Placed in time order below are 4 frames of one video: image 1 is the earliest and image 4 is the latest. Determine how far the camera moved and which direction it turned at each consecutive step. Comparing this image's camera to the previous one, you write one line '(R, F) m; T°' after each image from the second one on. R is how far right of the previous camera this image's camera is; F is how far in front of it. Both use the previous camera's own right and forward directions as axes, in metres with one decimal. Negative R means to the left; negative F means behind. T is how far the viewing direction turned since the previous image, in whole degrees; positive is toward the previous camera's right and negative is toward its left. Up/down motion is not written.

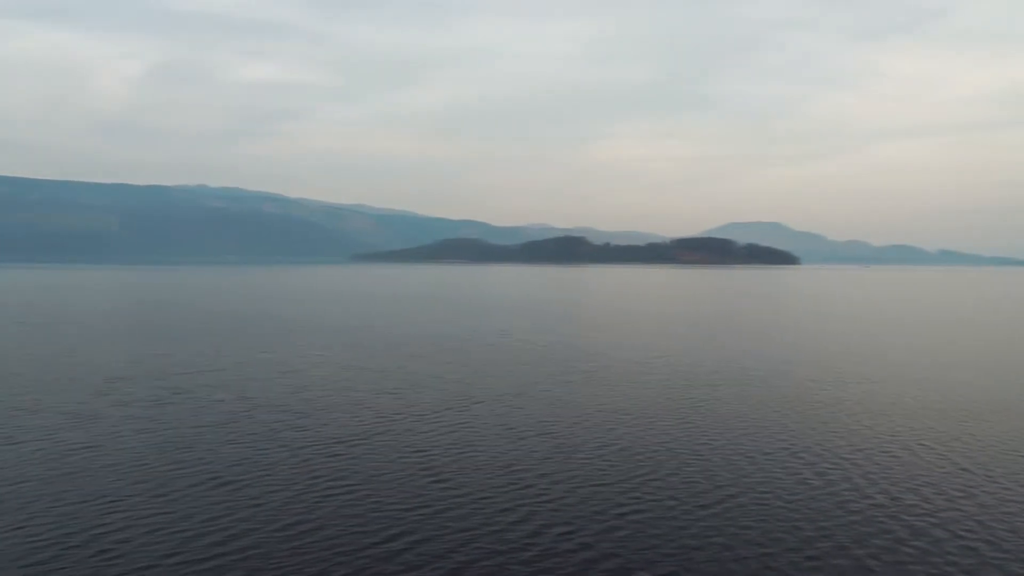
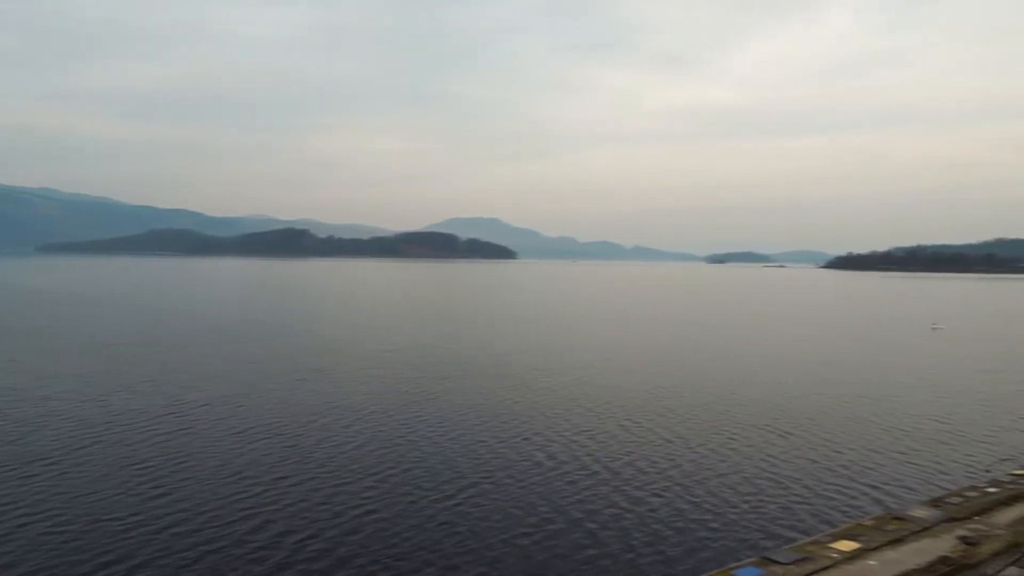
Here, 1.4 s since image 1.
(+2.7, -1.1) m; -9°
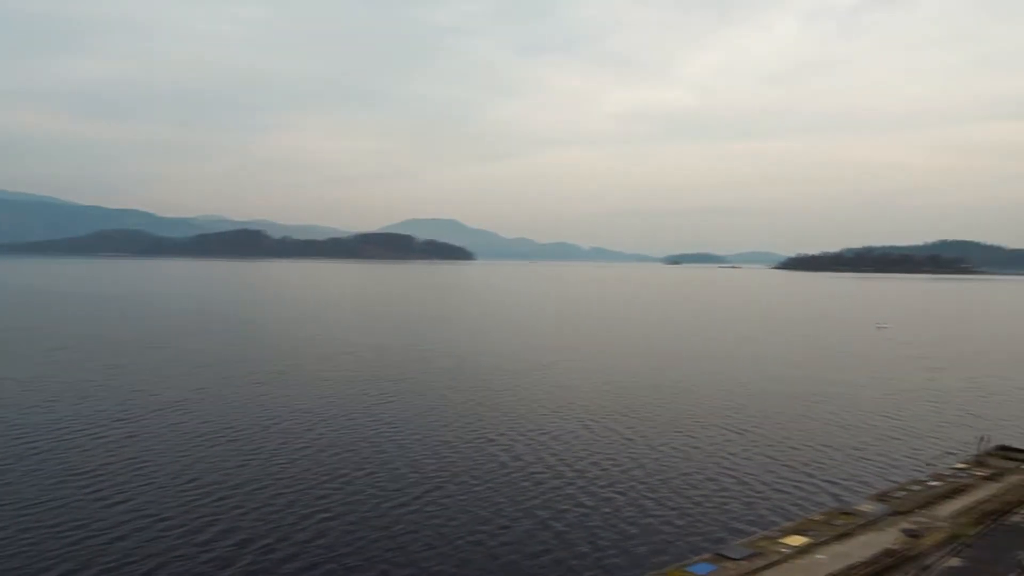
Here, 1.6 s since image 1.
(+1.4, -0.5) m; -12°
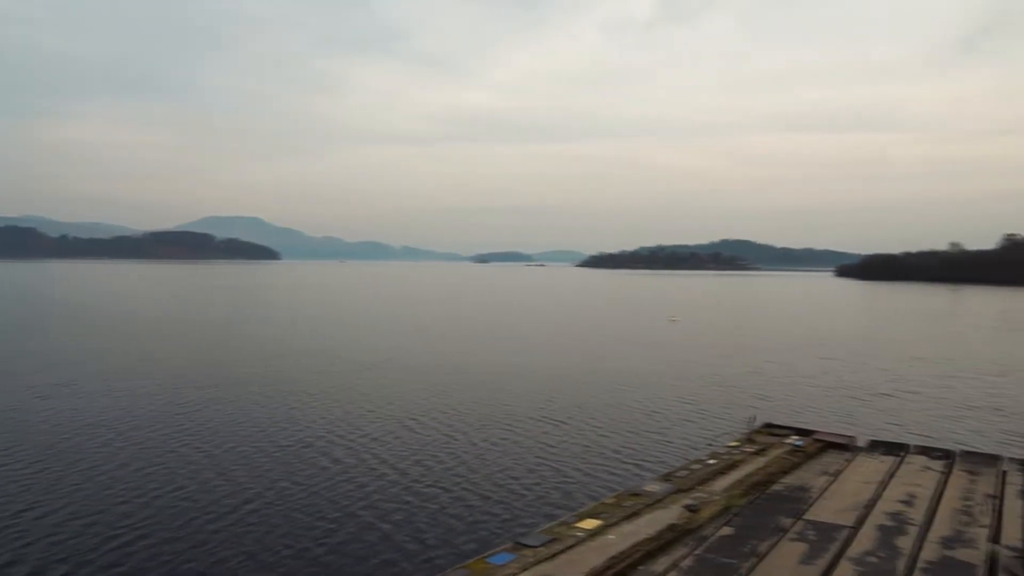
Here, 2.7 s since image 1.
(0.0, -0.2) m; +13°
